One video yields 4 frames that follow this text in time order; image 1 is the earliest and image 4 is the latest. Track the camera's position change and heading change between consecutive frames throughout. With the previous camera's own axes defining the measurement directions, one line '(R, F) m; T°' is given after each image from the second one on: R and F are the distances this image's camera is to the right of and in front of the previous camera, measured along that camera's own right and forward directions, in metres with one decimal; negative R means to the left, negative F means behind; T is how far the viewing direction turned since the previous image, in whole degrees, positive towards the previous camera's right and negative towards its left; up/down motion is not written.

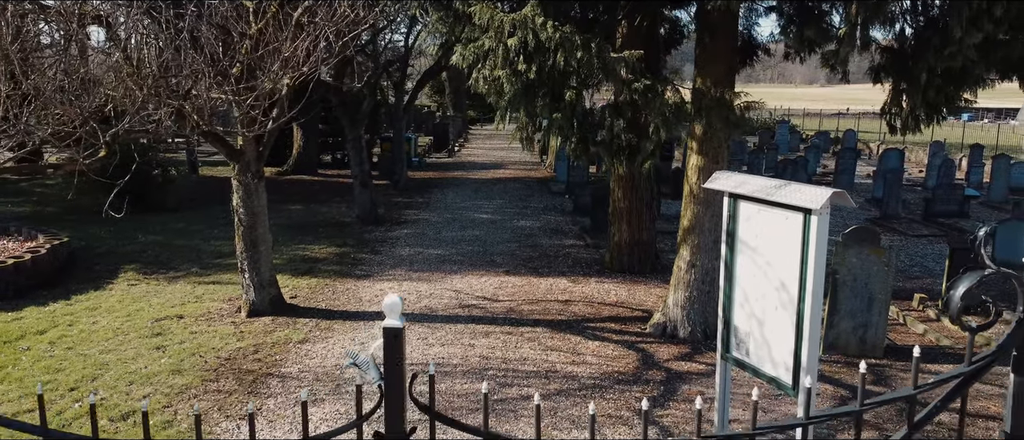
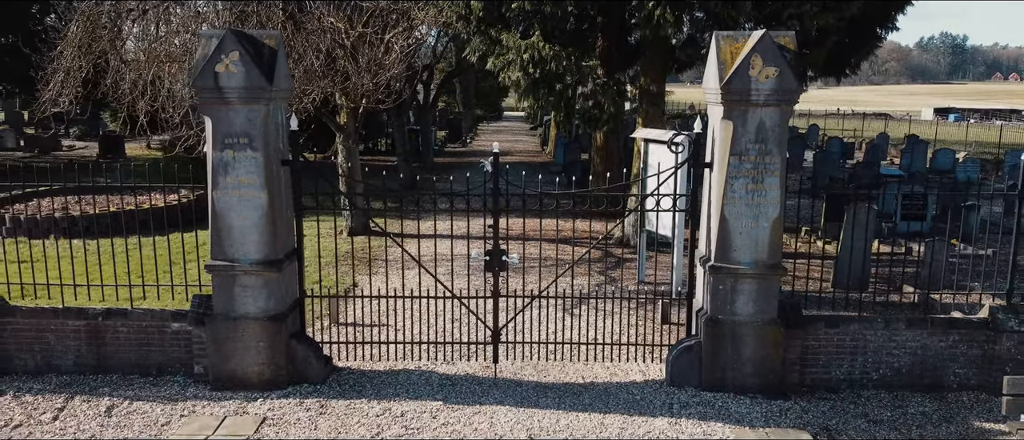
(-0.2, -4.0) m; 0°
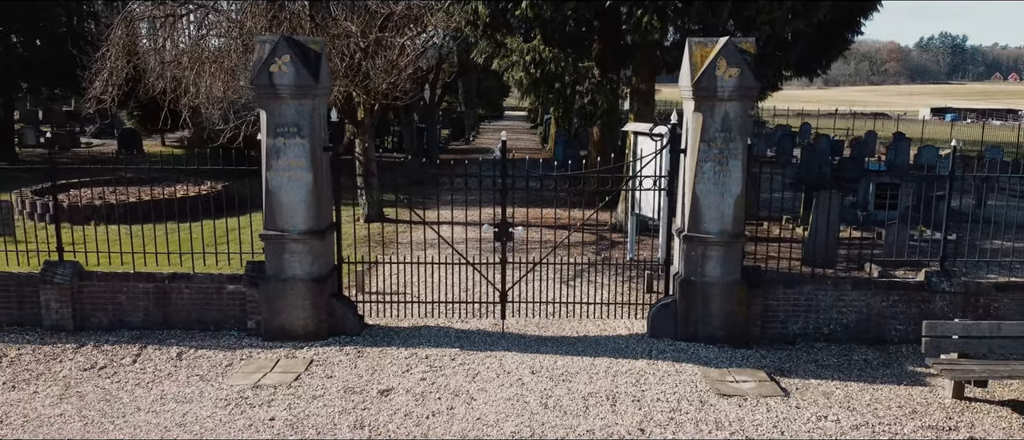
(-0.1, -1.1) m; 0°
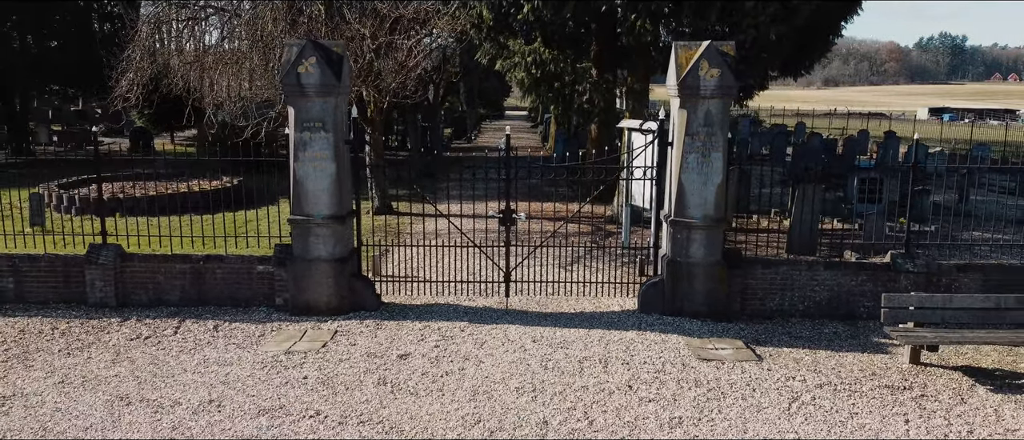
(0.0, -0.8) m; 0°
